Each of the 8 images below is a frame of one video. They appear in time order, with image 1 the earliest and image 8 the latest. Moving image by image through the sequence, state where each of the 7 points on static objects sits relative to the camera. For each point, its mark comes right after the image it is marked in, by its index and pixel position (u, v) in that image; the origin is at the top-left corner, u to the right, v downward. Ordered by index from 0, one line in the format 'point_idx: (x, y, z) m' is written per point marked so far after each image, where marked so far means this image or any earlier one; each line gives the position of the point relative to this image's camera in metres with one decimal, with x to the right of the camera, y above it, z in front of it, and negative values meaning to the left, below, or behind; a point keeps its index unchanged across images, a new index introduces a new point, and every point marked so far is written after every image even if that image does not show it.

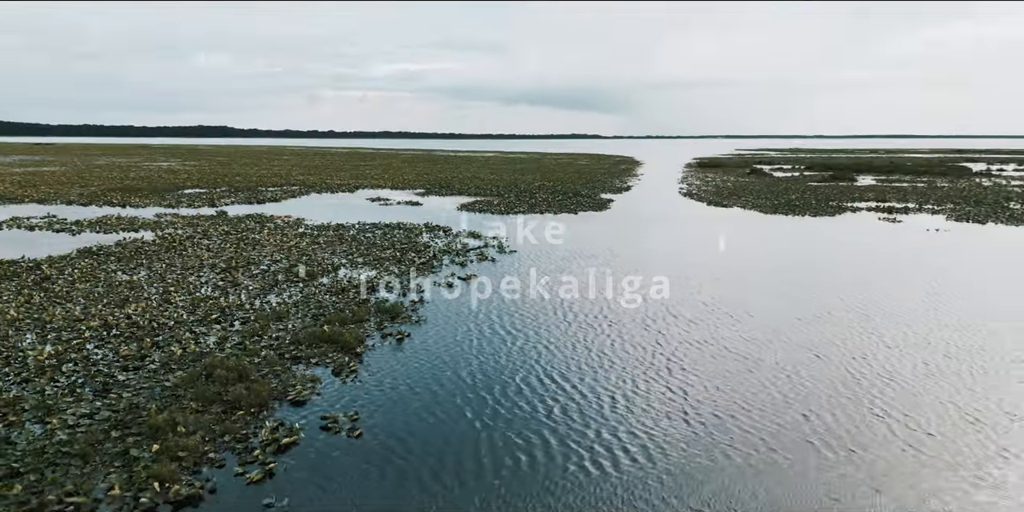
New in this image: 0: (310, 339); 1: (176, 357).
0: (-3.8, -1.6, +14.3) m
1: (-5.8, -1.7, +13.2) m
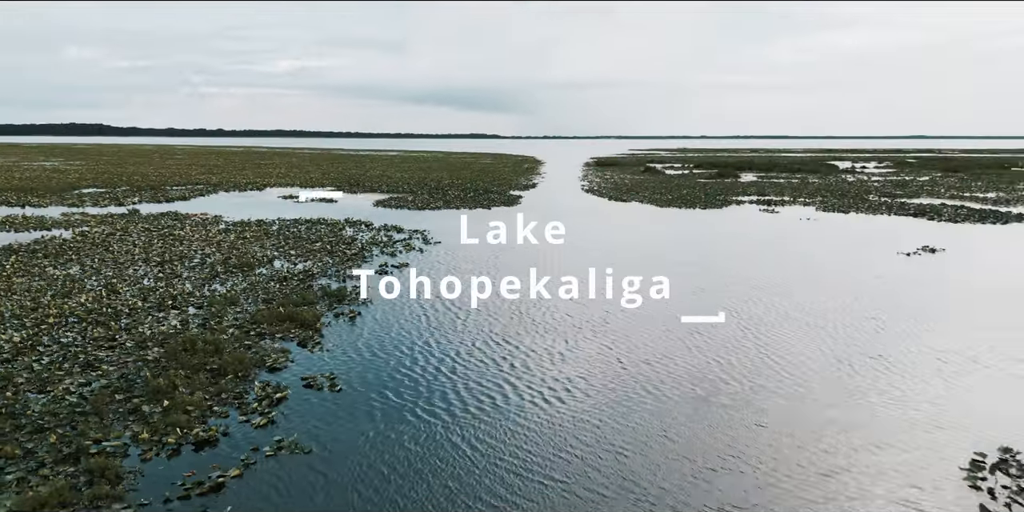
0: (-5.0, -1.3, +15.6) m
1: (-6.9, -1.5, +14.2) m
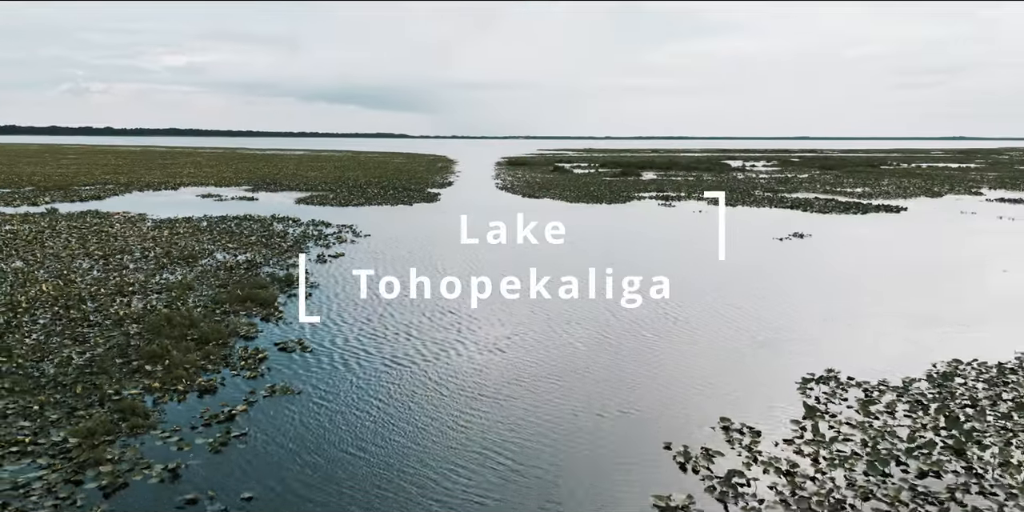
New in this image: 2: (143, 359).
0: (-6.6, -1.0, +17.4) m
1: (-8.3, -1.2, +15.8) m
2: (-6.4, -1.7, +12.9) m
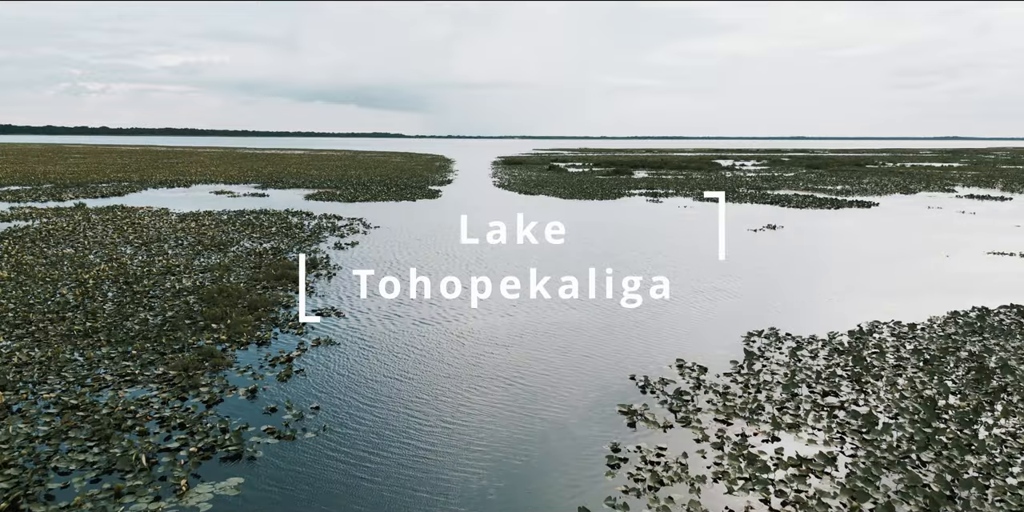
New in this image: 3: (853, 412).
0: (-6.6, -0.6, +20.0) m
1: (-8.3, -0.8, +18.4) m
2: (-6.4, -1.2, +15.6) m
3: (+4.8, -2.2, +10.7) m
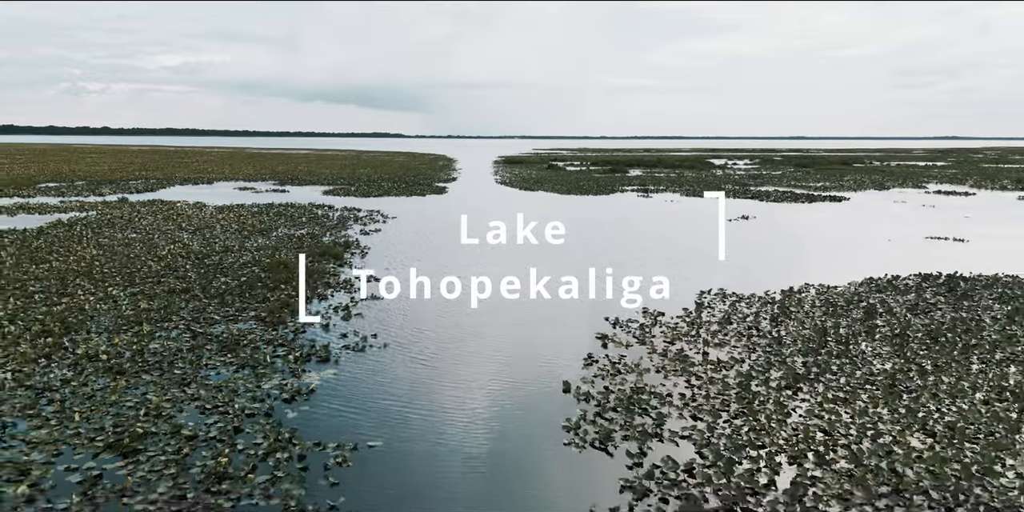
0: (-6.5, +0.1, +24.0) m
1: (-8.2, -0.2, +22.4) m
2: (-6.3, -0.6, +19.5) m
3: (+4.9, -1.6, +14.7) m
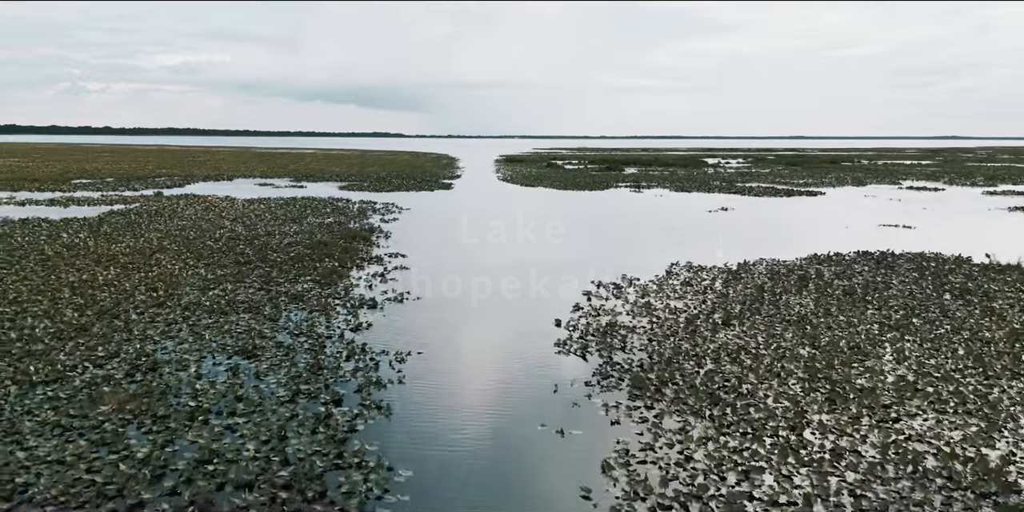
0: (-6.4, +0.7, +28.0) m
1: (-8.1, +0.5, +26.3) m
2: (-6.2, 0.0, +23.5) m
3: (+5.1, -0.9, +18.6) m
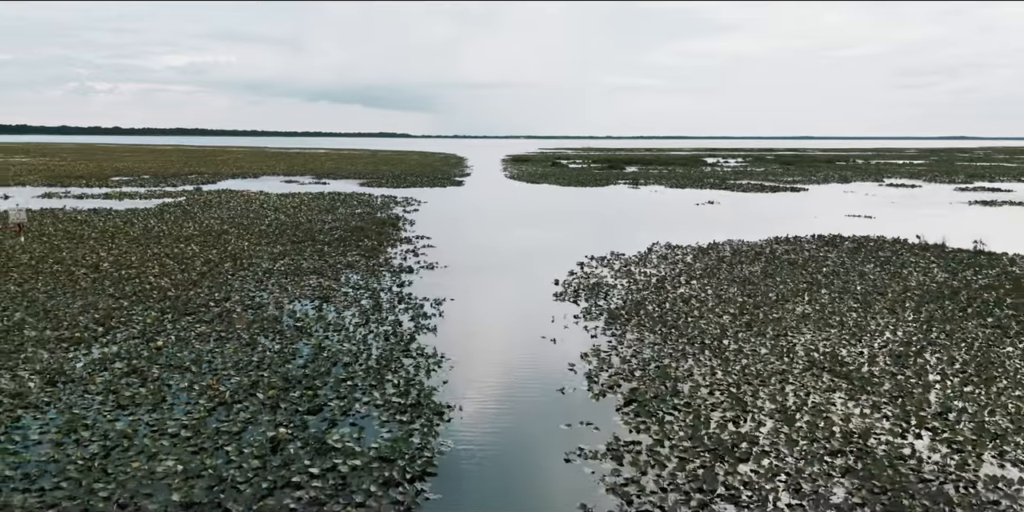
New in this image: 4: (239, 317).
0: (-6.1, +1.4, +32.5) m
1: (-7.7, +1.2, +30.9) m
2: (-5.9, +0.8, +28.0) m
3: (+5.3, -0.2, +23.0) m
4: (-5.9, -1.3, +15.8) m
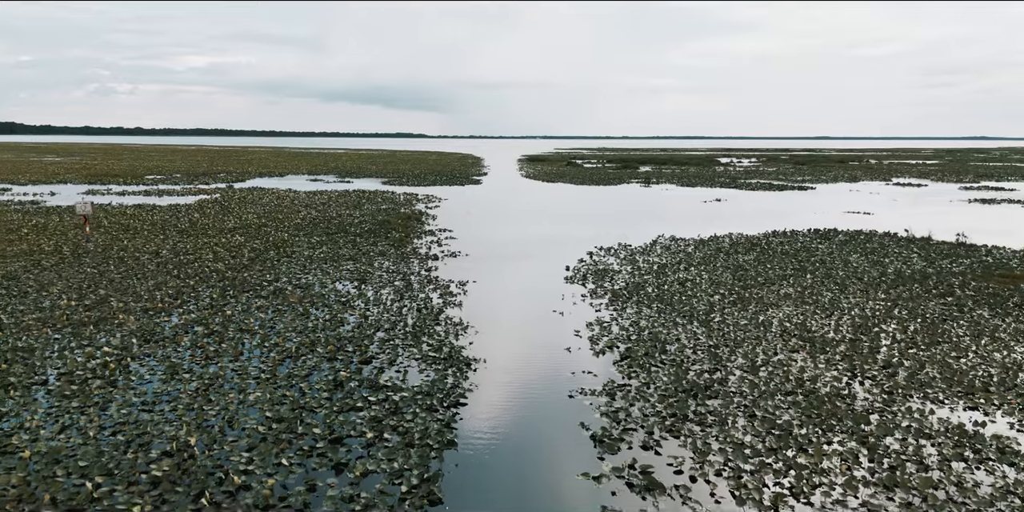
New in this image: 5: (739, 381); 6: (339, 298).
0: (-5.3, +1.8, +34.9) m
1: (-7.0, +1.6, +33.3) m
2: (-5.2, +1.1, +30.4) m
3: (+5.9, +0.1, +25.2) m
4: (-5.5, -0.9, +18.2) m
5: (+3.7, -2.0, +11.8) m
6: (-4.2, -1.0, +17.8) m
